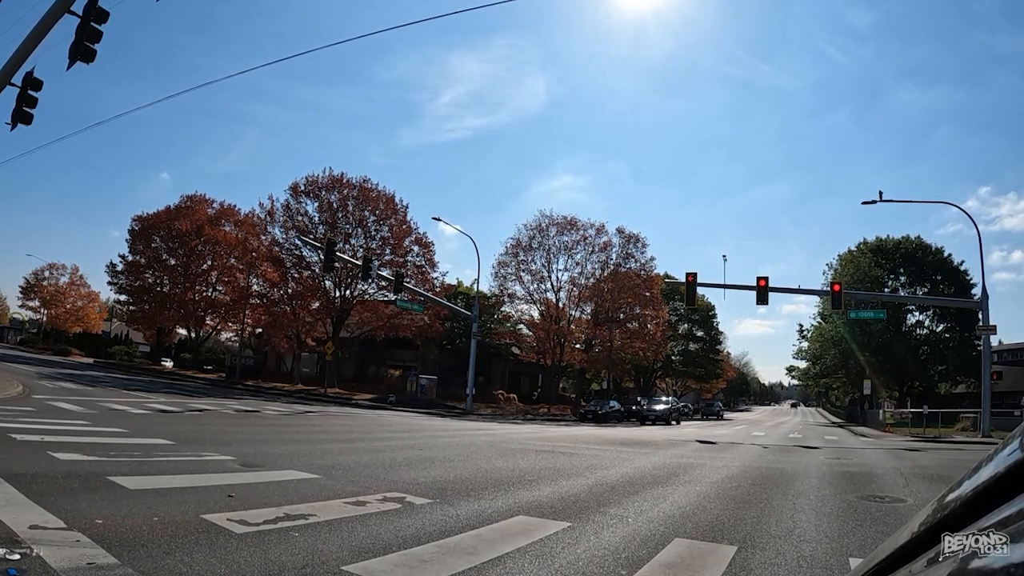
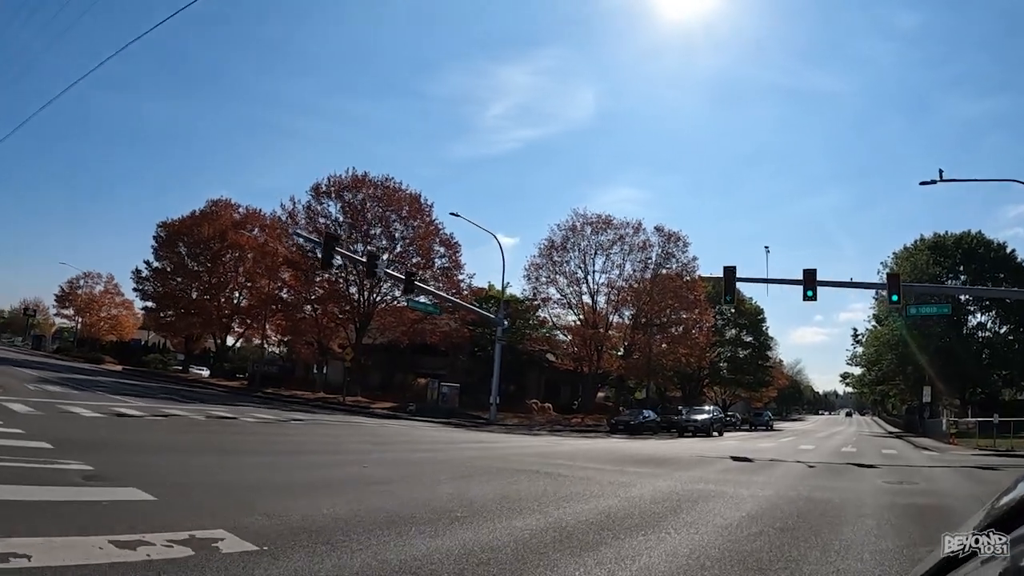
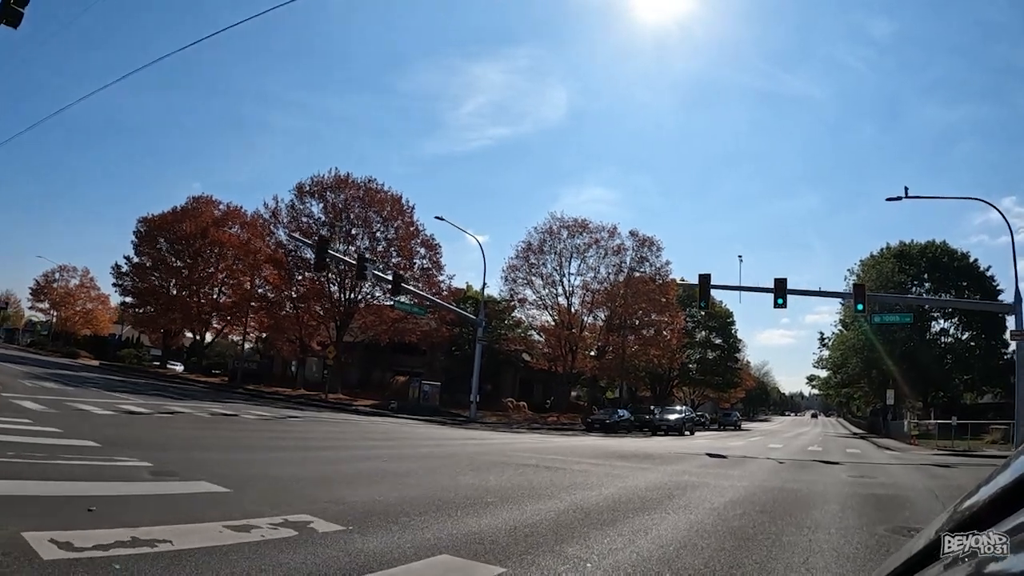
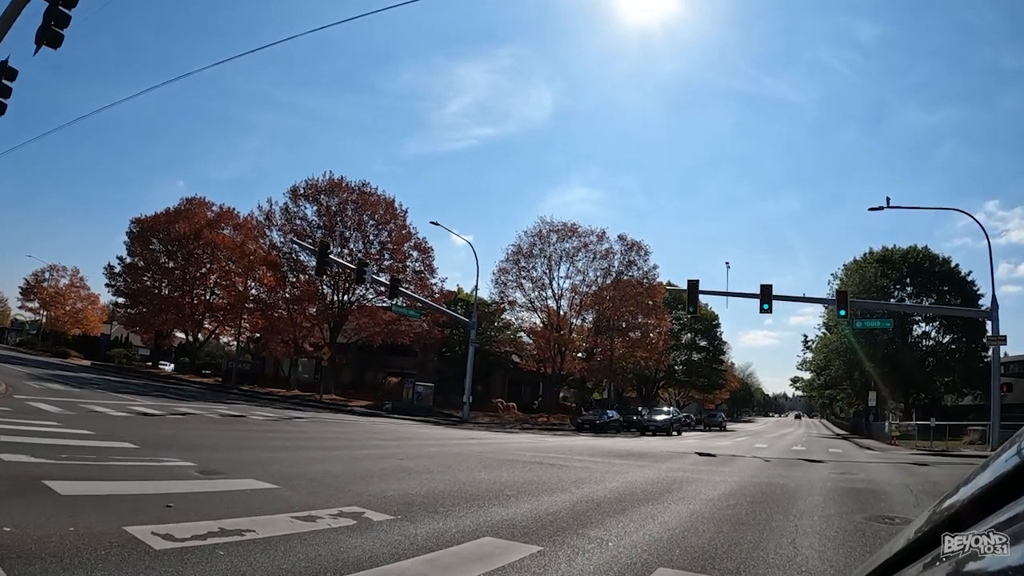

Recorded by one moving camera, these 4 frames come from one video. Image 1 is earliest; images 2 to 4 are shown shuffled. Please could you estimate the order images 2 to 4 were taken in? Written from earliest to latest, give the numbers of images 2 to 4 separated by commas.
4, 3, 2
